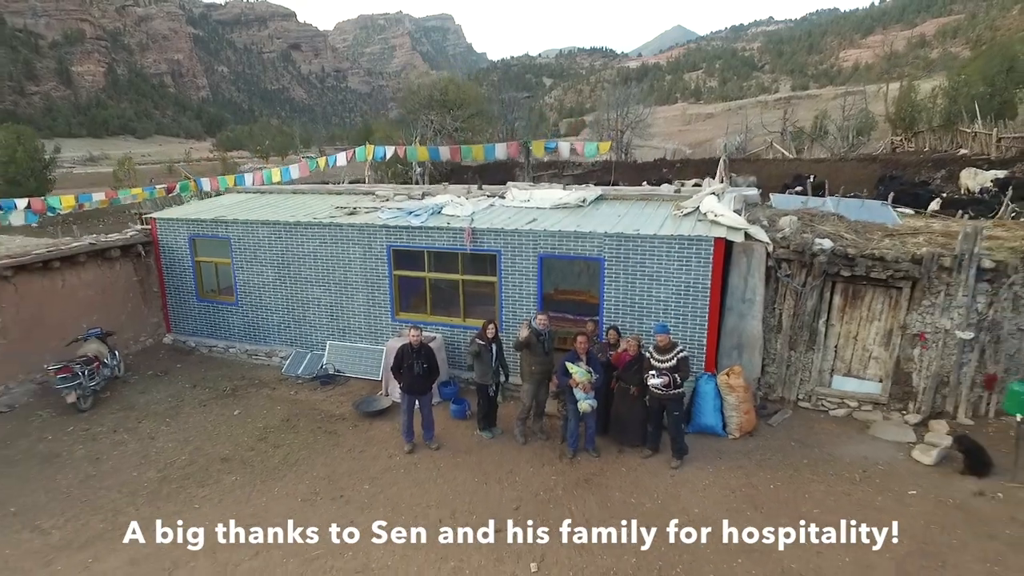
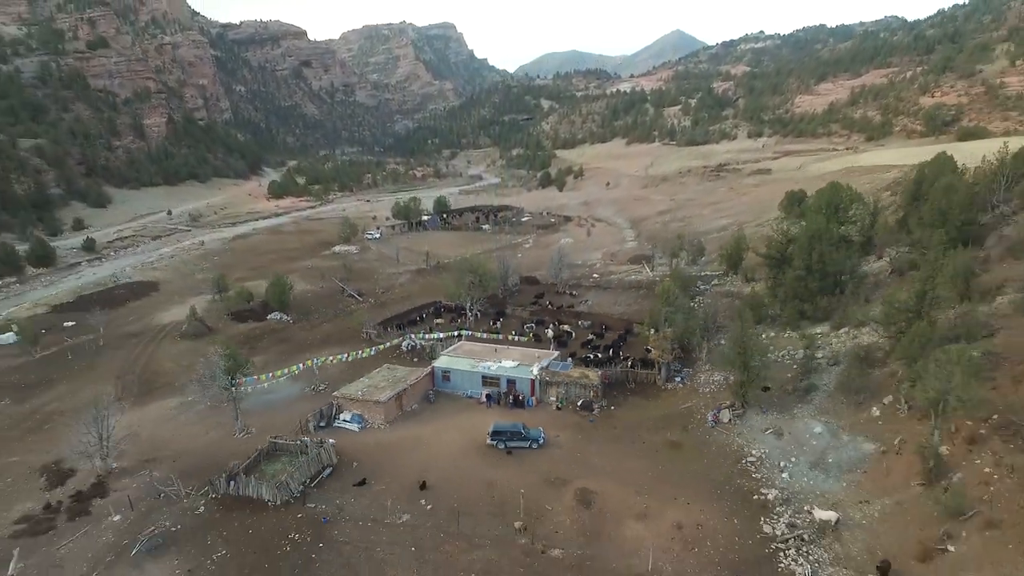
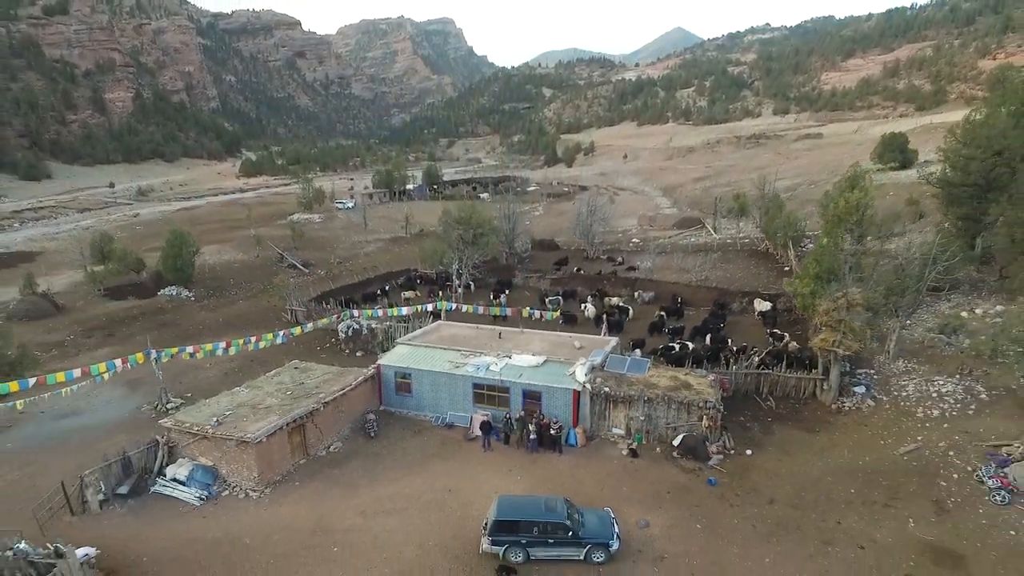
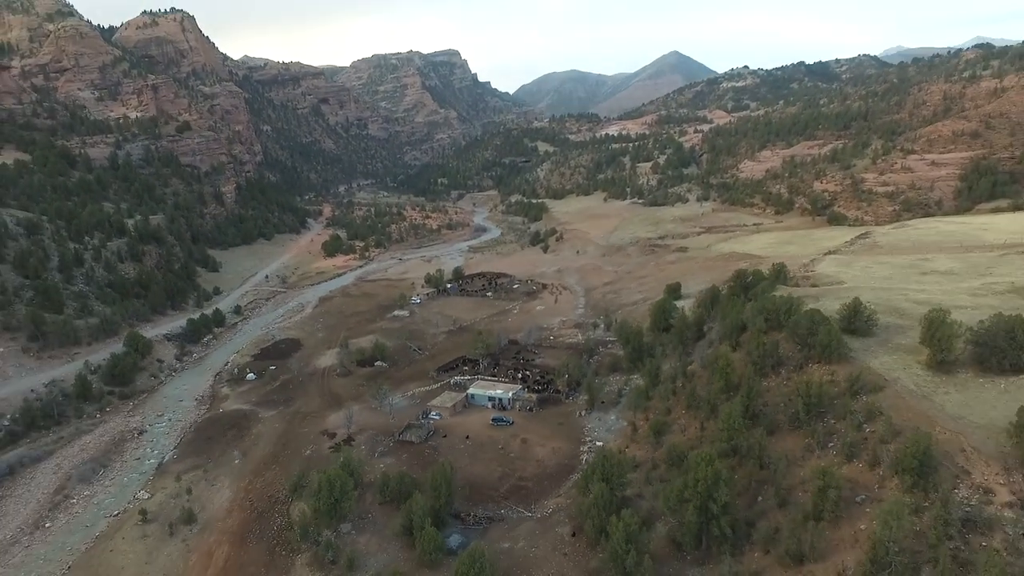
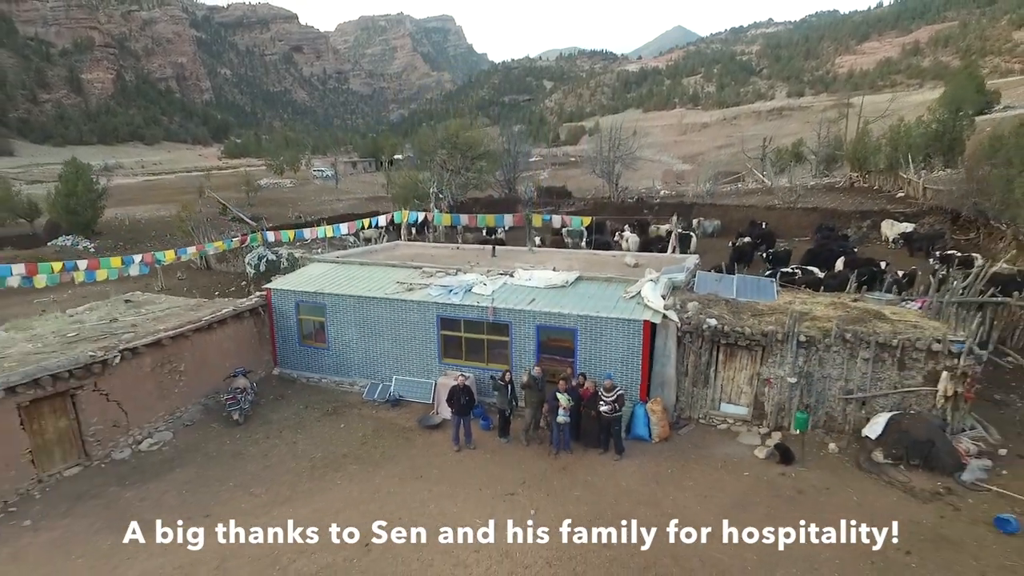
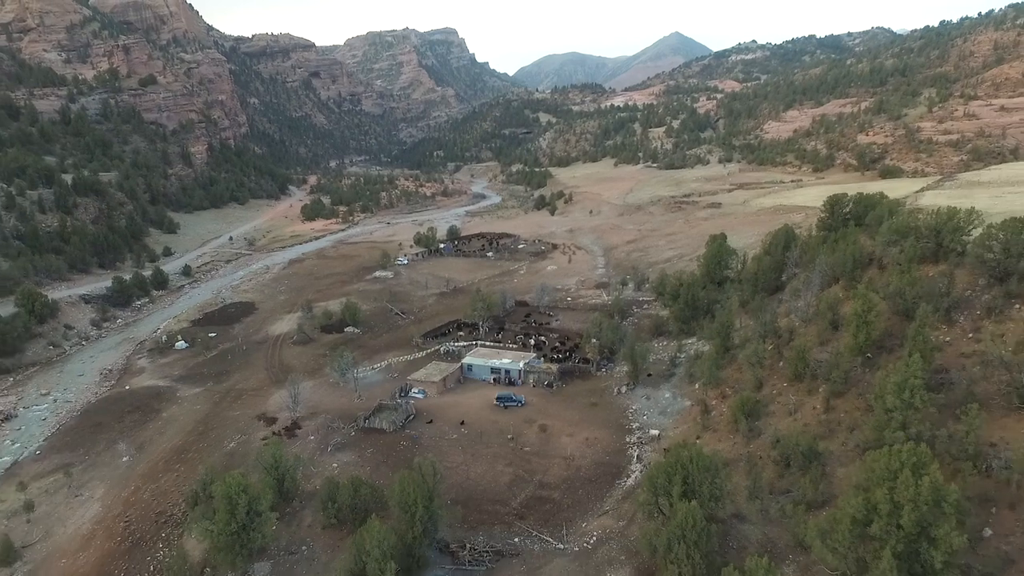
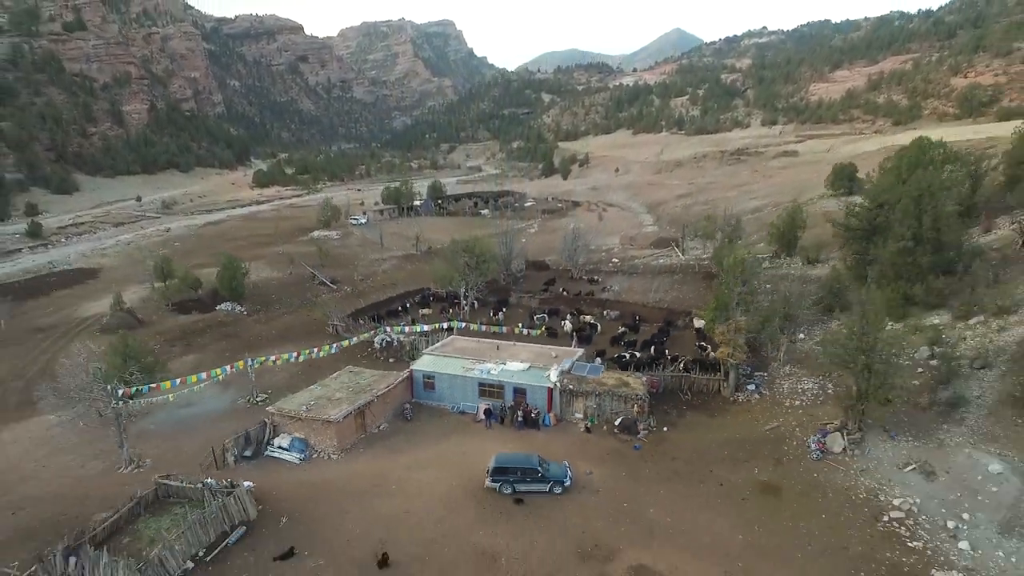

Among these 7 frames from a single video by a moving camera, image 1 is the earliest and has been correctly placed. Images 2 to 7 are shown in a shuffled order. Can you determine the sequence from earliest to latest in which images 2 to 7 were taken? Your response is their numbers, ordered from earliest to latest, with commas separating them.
5, 3, 7, 2, 6, 4
